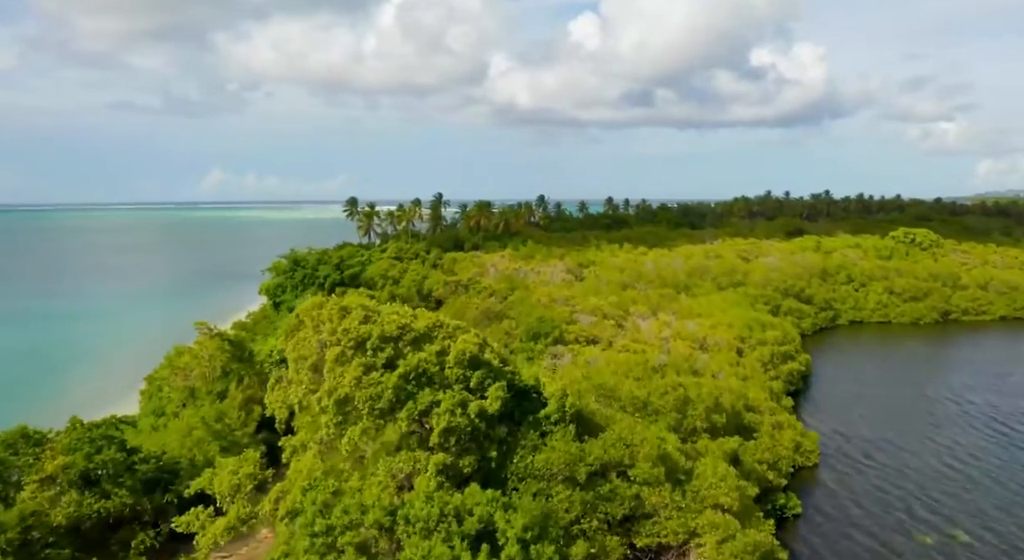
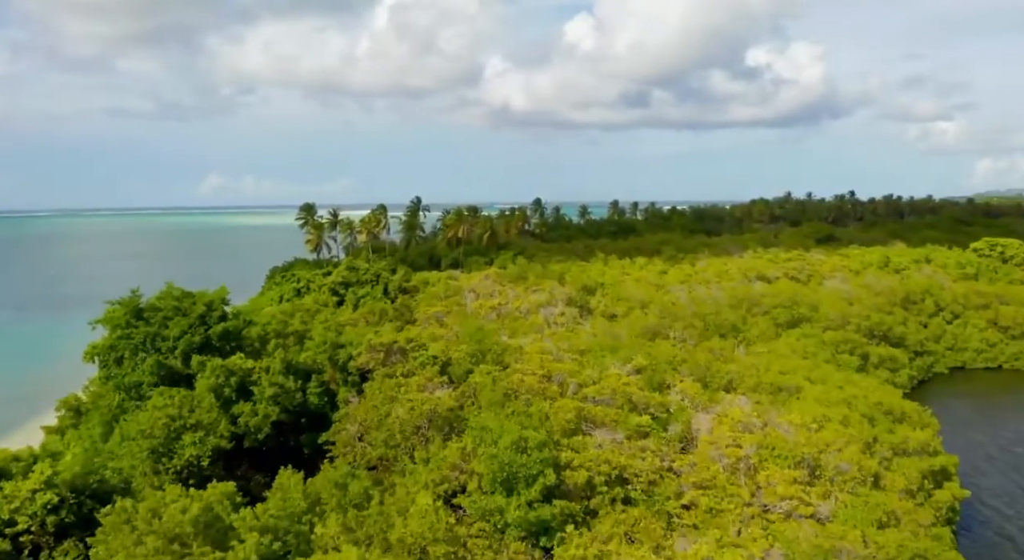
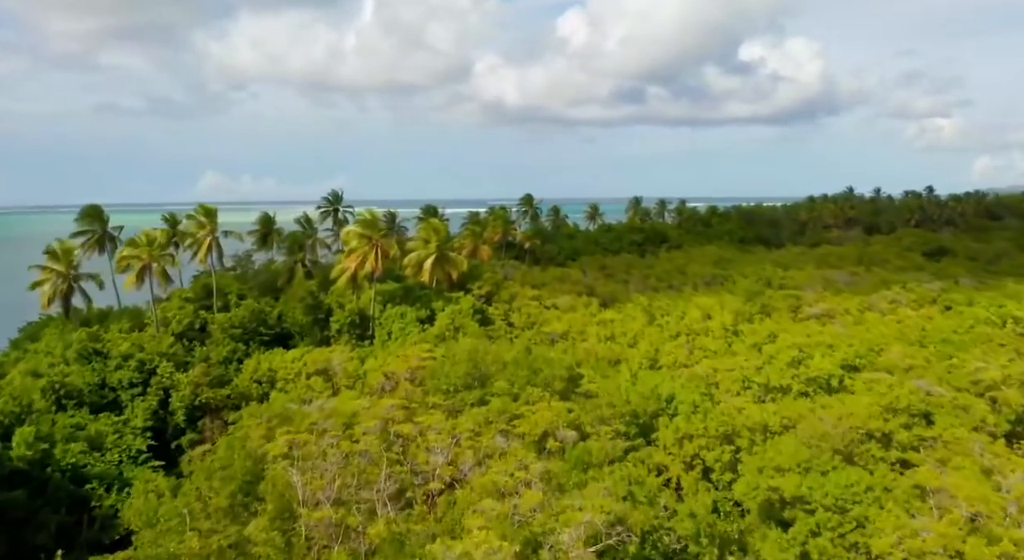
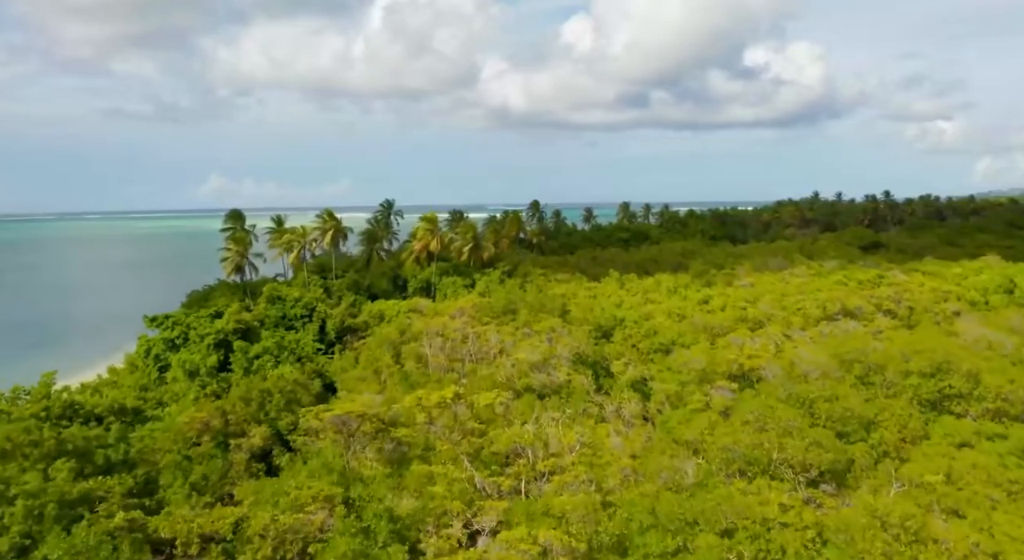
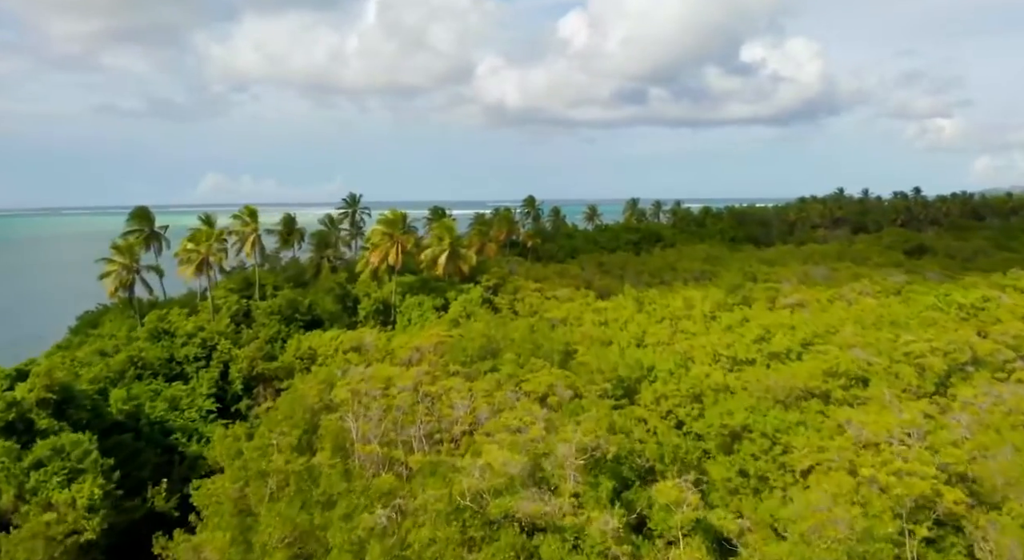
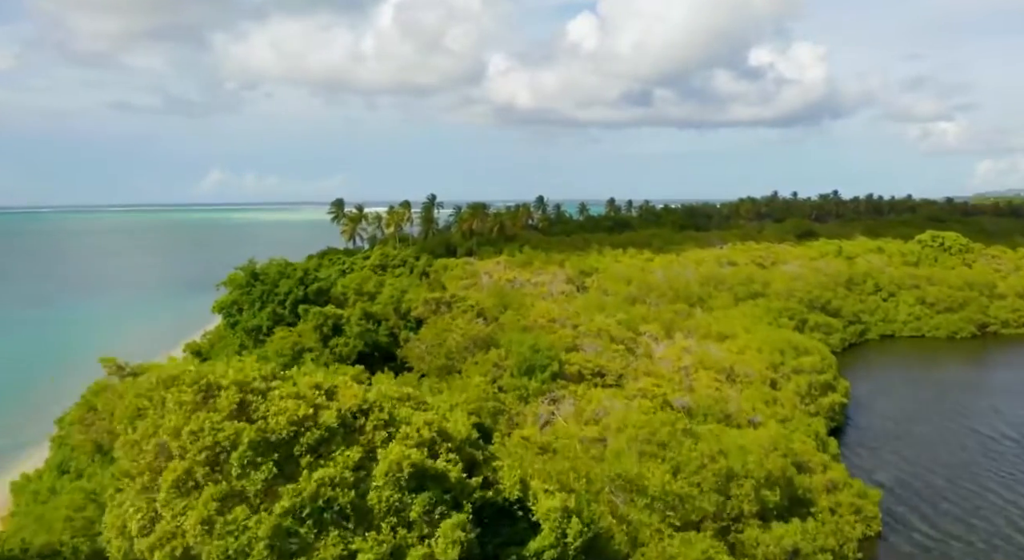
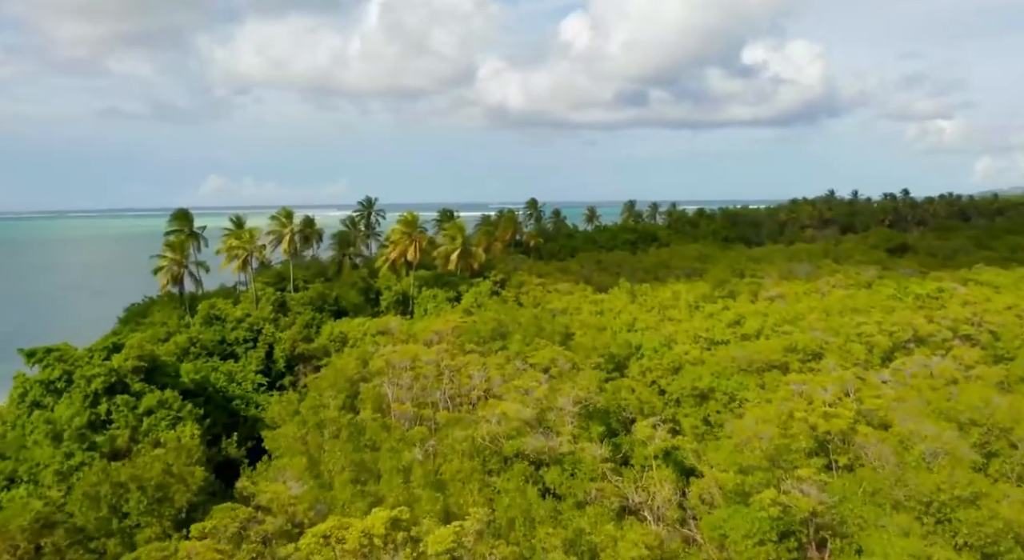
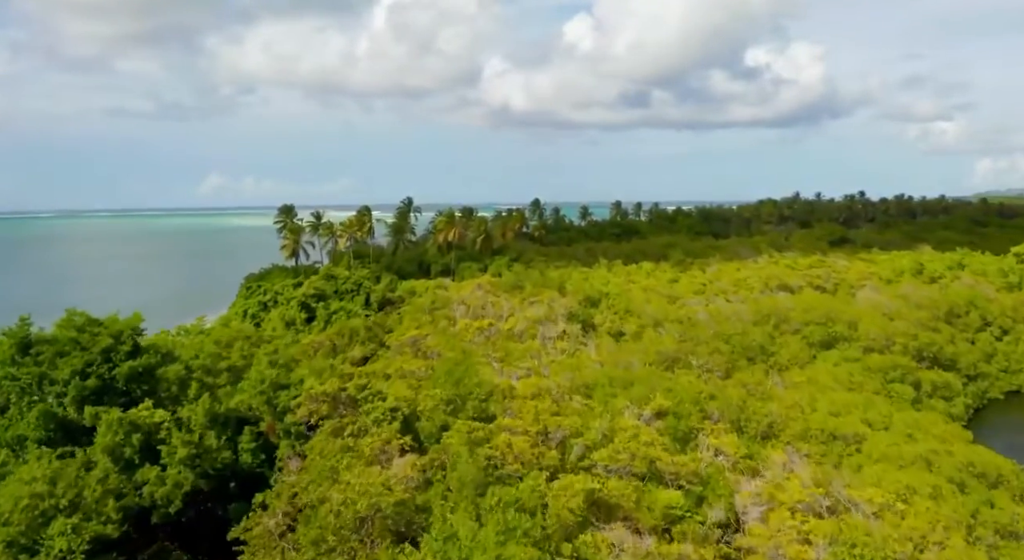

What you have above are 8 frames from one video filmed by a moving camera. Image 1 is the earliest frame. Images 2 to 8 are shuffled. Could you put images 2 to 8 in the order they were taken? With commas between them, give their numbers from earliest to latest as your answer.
6, 2, 8, 4, 7, 5, 3
